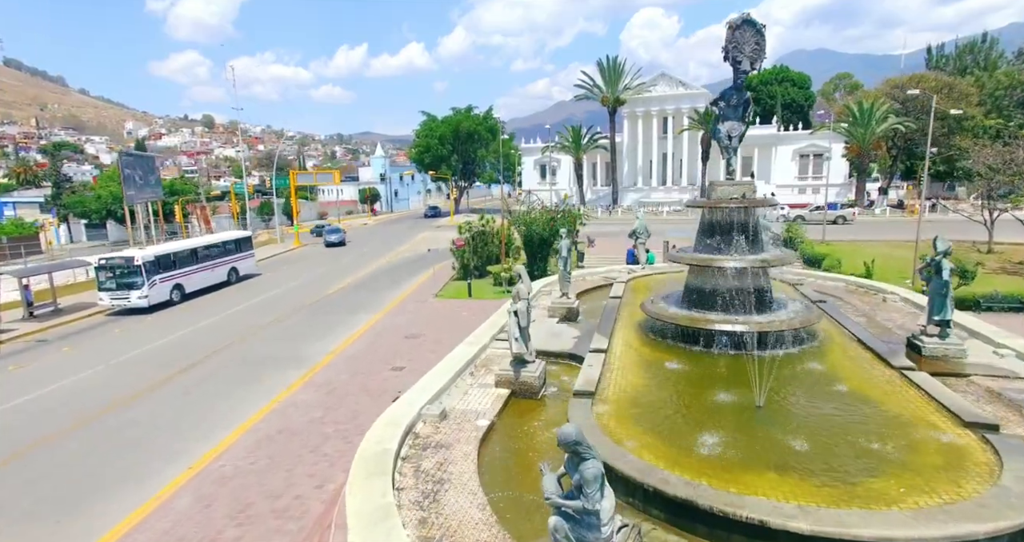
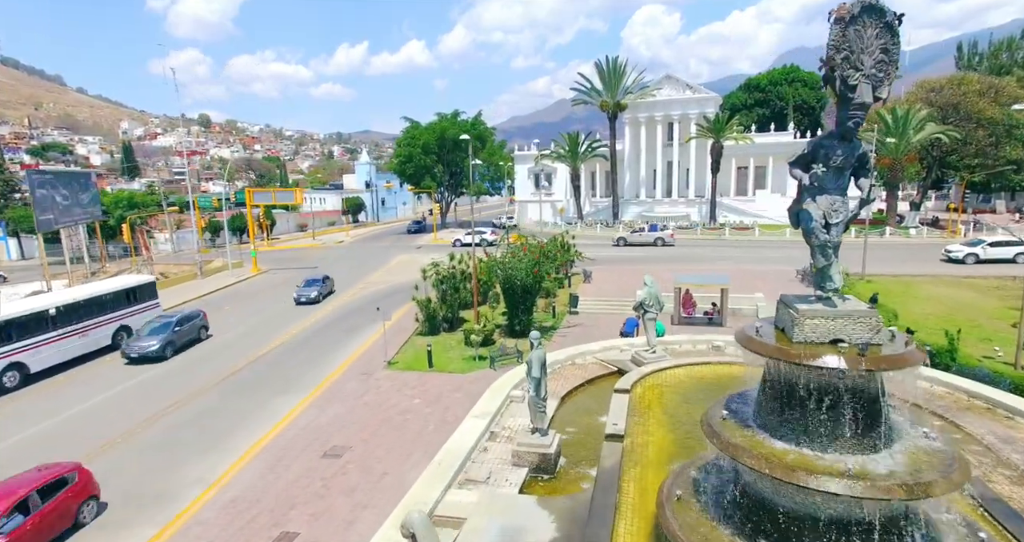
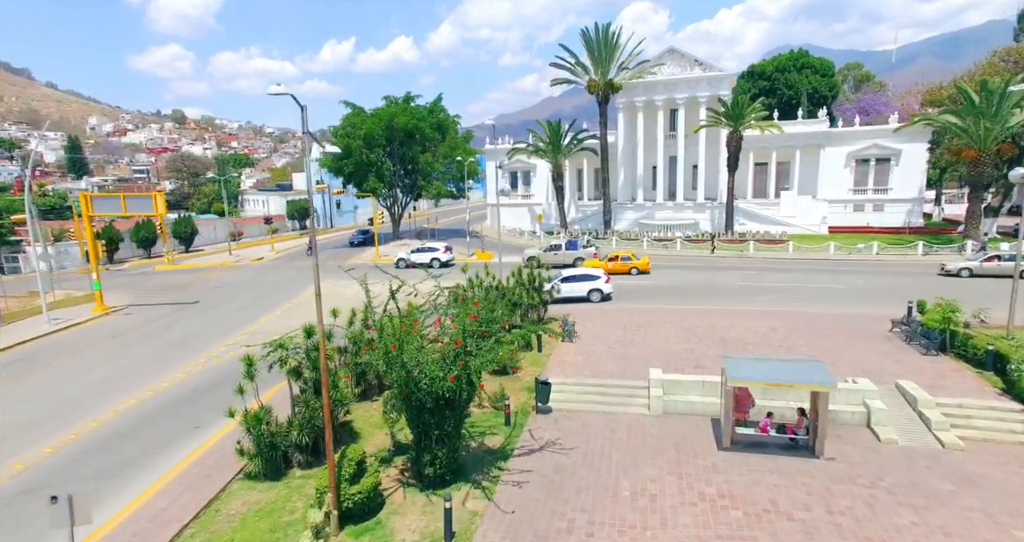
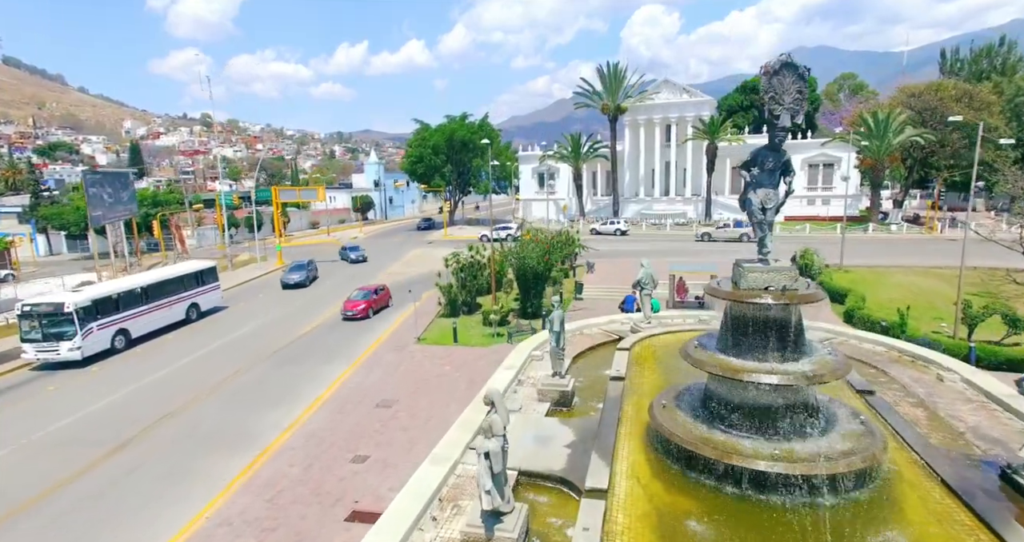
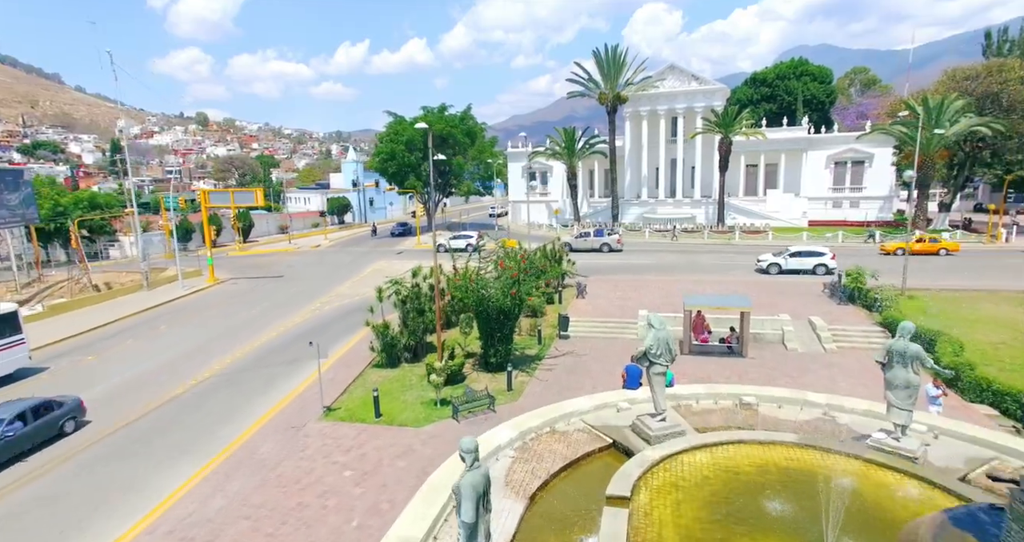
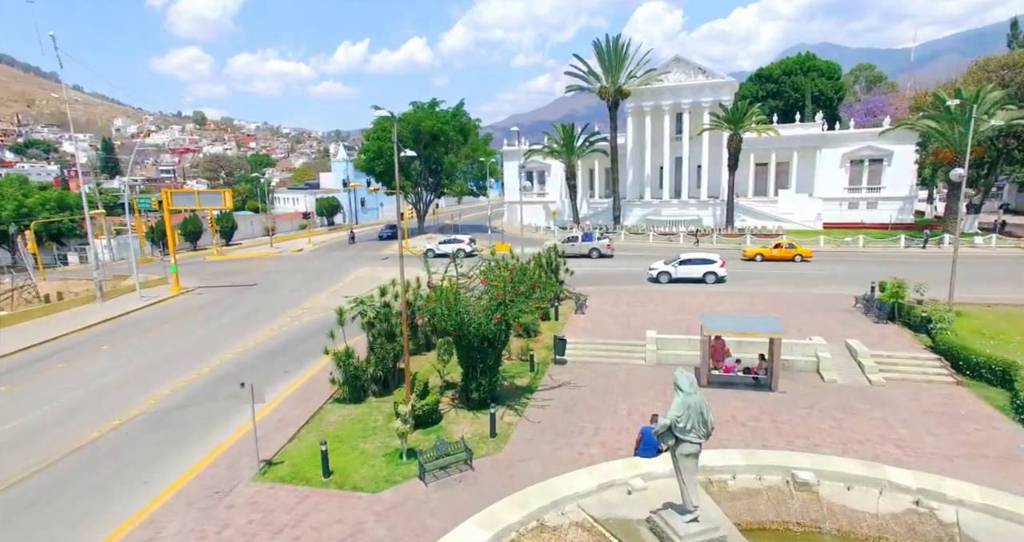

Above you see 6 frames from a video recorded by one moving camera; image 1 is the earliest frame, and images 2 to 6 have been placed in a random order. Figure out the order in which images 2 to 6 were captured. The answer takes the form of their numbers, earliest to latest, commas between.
4, 2, 5, 6, 3
